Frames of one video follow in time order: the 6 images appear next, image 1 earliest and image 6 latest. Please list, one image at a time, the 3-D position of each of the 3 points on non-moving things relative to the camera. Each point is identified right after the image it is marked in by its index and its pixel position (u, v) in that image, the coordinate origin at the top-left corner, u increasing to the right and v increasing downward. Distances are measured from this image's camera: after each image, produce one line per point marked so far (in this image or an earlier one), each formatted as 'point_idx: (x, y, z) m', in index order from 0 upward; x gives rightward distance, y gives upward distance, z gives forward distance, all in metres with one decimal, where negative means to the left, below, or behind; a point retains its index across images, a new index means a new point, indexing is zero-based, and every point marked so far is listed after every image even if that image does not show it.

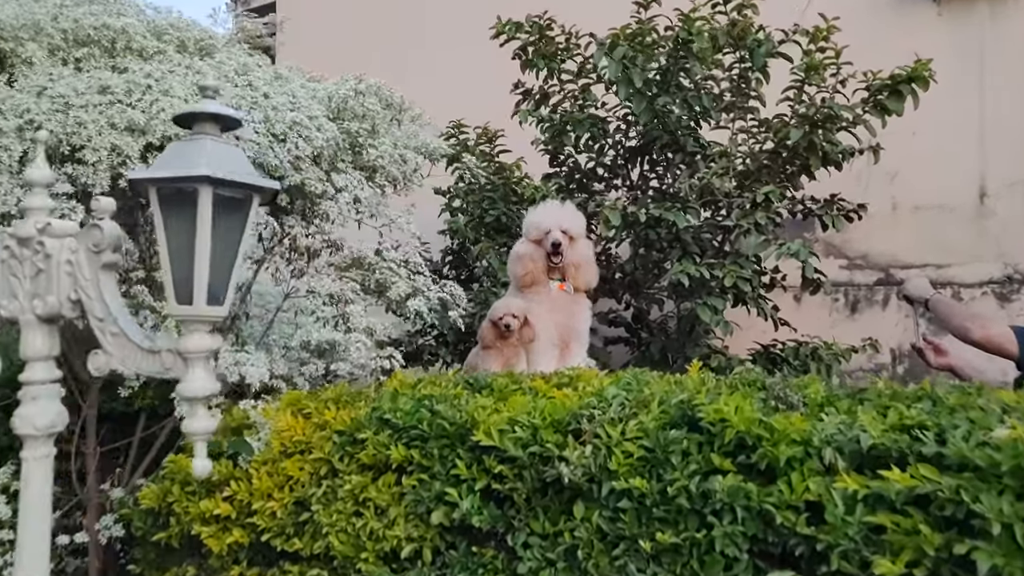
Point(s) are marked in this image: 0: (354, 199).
0: (-0.5, +0.3, +2.9) m
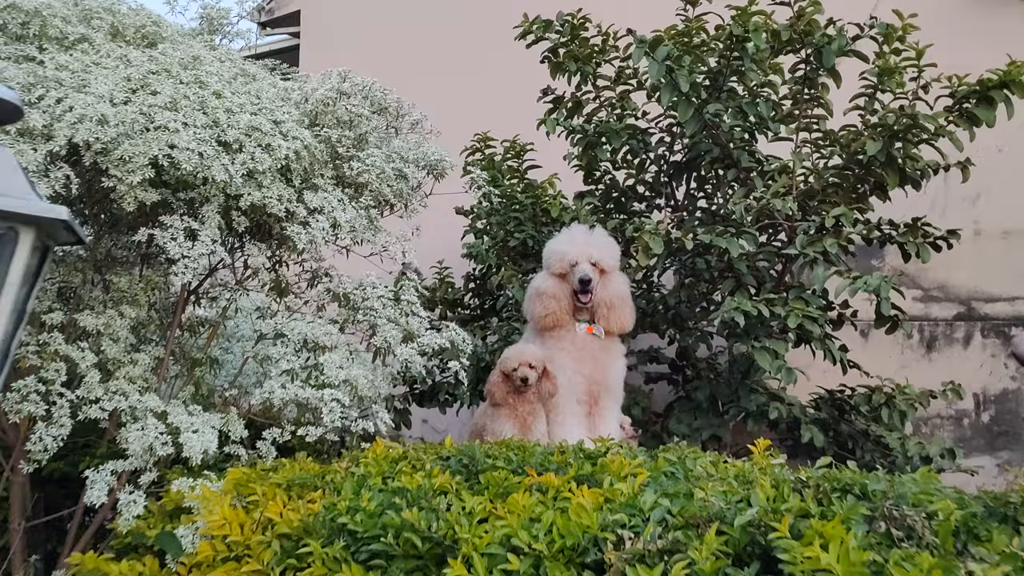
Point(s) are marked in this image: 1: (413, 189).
0: (-0.5, +0.2, +2.4) m
1: (-0.3, +0.3, +2.8) m
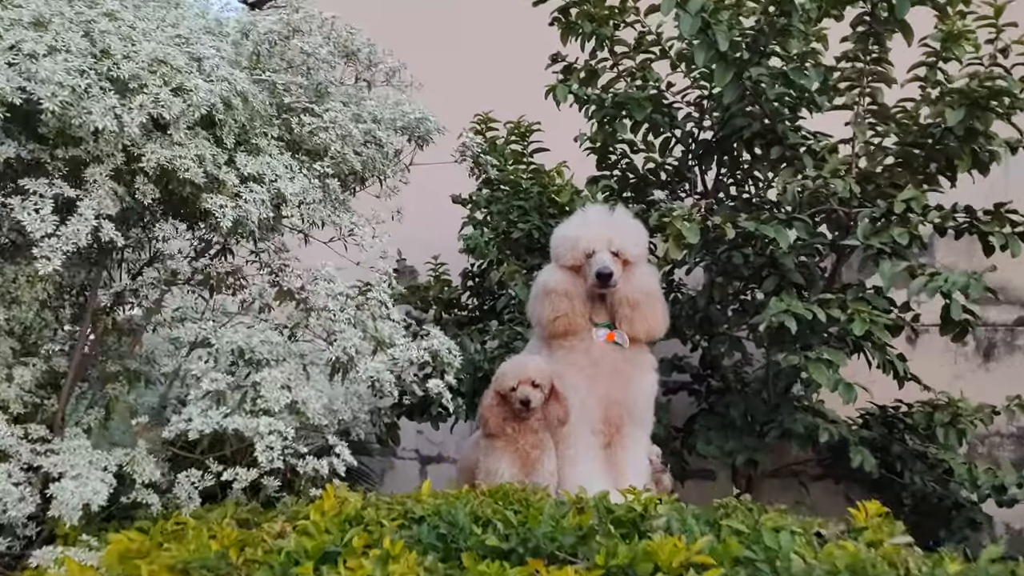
0: (-0.5, +0.2, +1.8) m
1: (-0.3, +0.3, +2.2) m
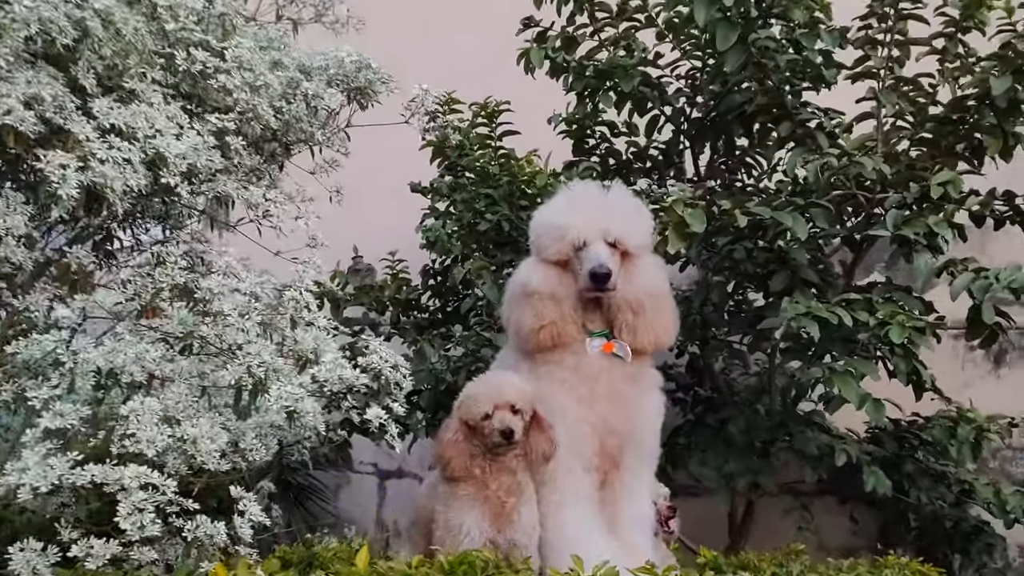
0: (-0.5, +0.2, +1.3) m
1: (-0.4, +0.3, +1.7) m
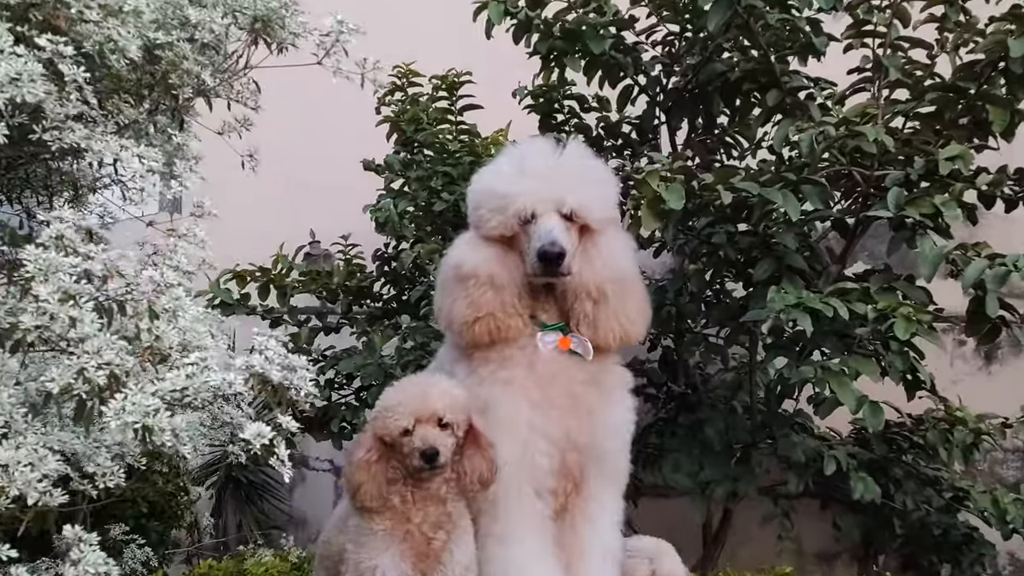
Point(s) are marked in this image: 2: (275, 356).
0: (-0.6, +0.2, +0.9) m
1: (-0.5, +0.4, +1.4) m
2: (-0.3, -0.1, +1.2) m
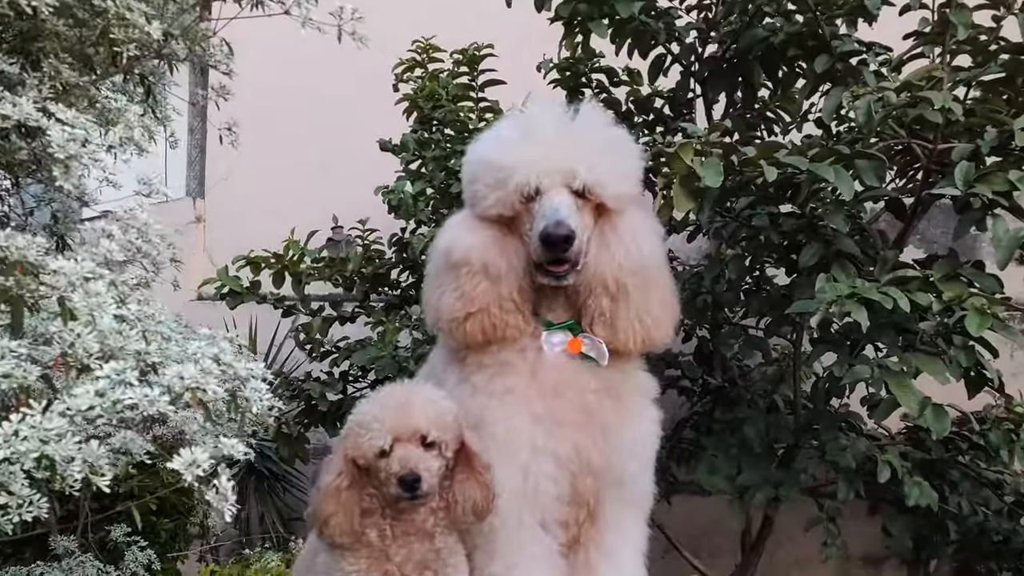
0: (-0.6, +0.2, +0.7) m
1: (-0.5, +0.4, +1.2) m
2: (-0.3, -0.1, +1.0) m
